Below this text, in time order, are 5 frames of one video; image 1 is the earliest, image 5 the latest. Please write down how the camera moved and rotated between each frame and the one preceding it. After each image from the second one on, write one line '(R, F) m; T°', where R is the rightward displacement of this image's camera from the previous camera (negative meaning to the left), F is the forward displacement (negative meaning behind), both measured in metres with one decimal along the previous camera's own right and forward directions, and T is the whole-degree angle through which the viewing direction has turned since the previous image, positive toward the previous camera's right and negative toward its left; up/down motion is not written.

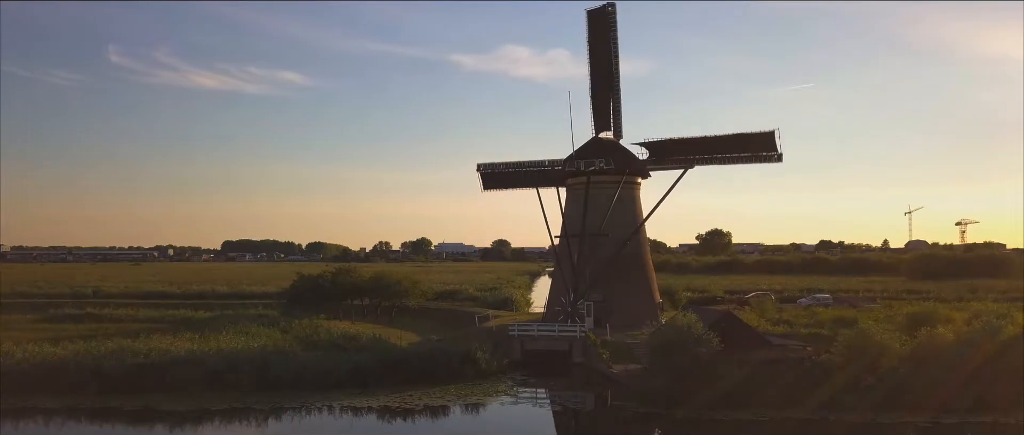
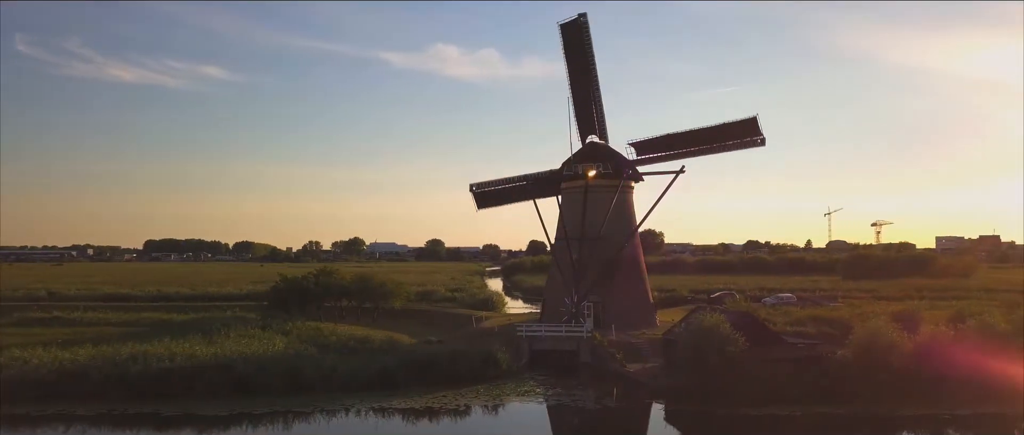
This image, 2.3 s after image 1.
(-0.7, +0.2) m; +2°
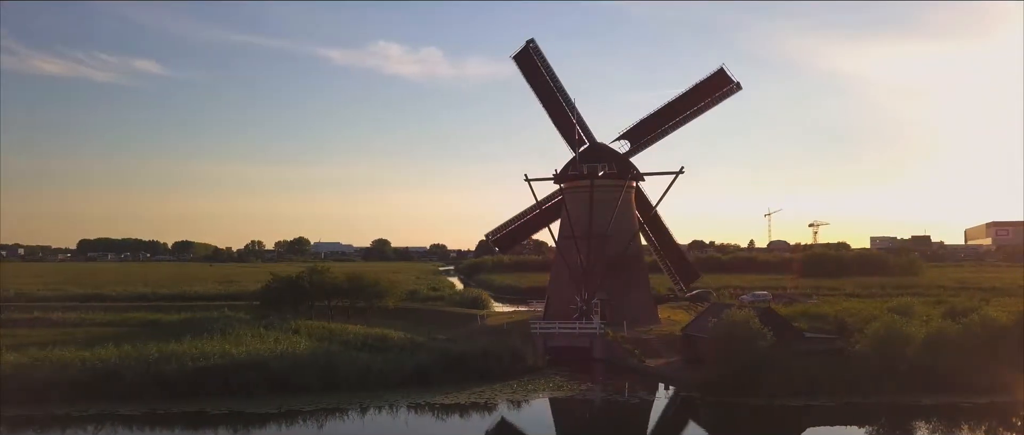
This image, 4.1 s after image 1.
(-1.6, -0.2) m; +3°
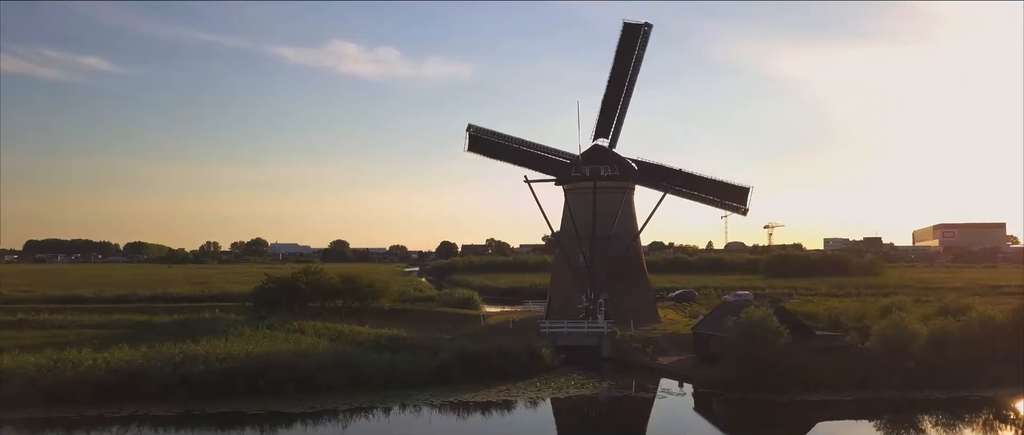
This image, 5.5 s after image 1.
(-1.2, -0.2) m; +2°
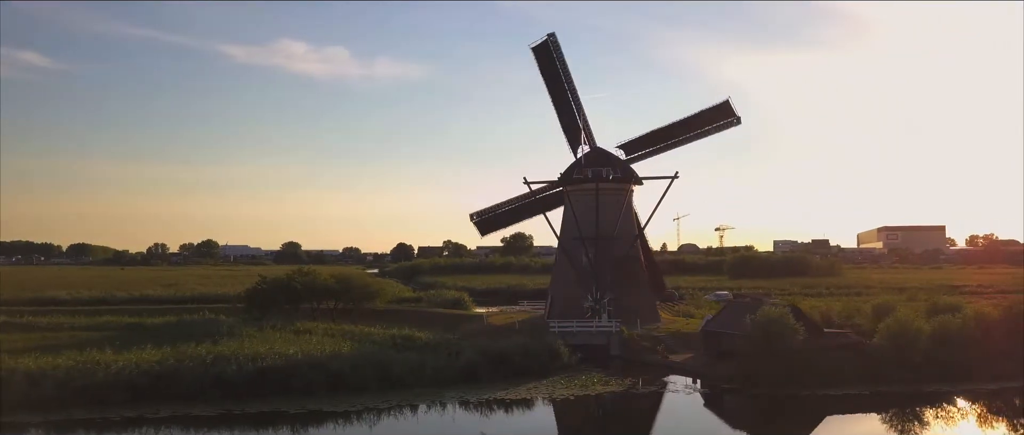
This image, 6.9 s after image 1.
(-1.4, -0.3) m; +2°
